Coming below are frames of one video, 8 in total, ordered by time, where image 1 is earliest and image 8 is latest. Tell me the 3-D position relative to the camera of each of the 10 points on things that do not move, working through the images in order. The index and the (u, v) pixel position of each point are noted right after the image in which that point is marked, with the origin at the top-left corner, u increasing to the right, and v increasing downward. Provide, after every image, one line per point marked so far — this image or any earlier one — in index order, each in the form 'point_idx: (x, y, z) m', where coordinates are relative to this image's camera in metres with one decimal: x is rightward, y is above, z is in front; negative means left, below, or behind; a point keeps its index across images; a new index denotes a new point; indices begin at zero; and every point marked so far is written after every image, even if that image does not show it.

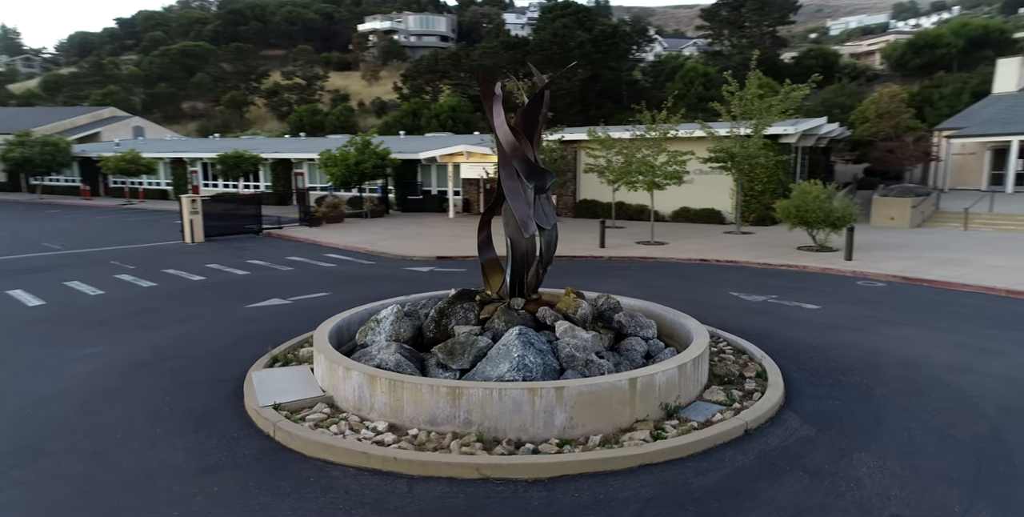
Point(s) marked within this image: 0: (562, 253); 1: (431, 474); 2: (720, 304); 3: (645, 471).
0: (+2.0, +0.2, +19.6) m
1: (-0.5, -1.3, +3.5) m
2: (+3.5, -0.8, +9.4) m
3: (+0.7, -1.3, +3.5) m
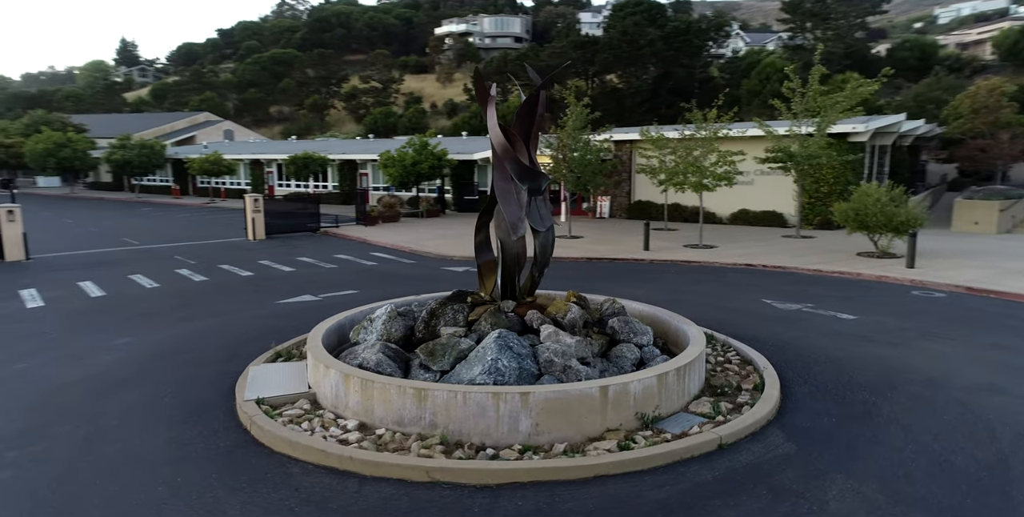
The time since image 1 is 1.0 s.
0: (+3.3, +0.1, +19.3) m
1: (-0.8, -1.3, +3.5) m
2: (+3.8, -0.8, +9.0) m
3: (+0.4, -1.4, +3.4) m
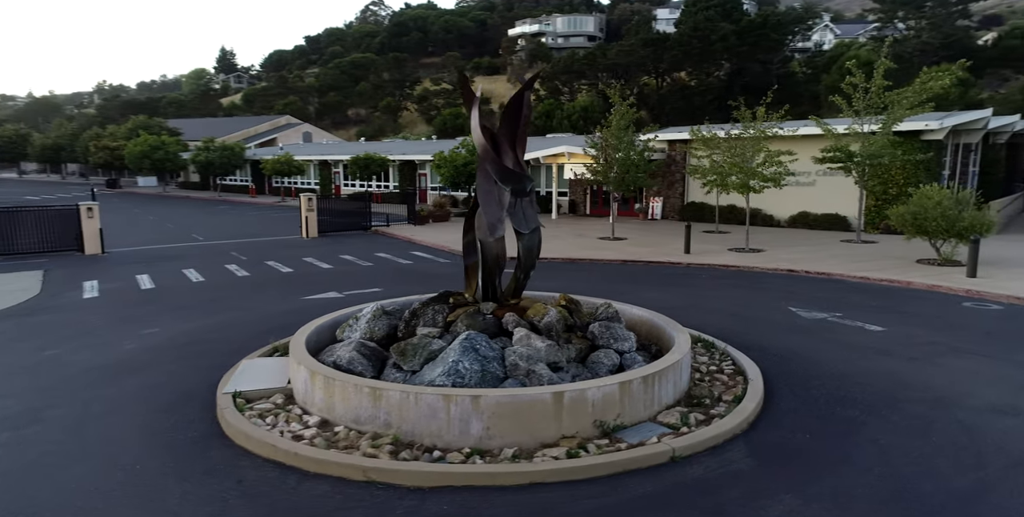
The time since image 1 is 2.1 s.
0: (+4.4, 0.0, +18.9) m
1: (-1.2, -1.3, +3.6) m
2: (+3.9, -0.9, +8.6) m
3: (0.0, -1.4, +3.3) m
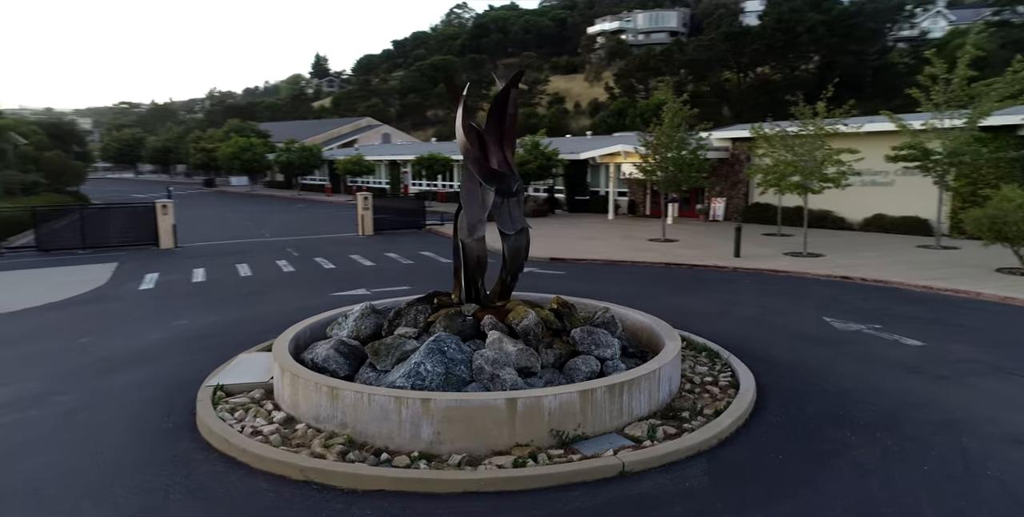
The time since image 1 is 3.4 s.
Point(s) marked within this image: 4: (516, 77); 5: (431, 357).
0: (+5.6, -0.1, +18.3) m
1: (-1.5, -1.3, +3.6) m
2: (+4.0, -1.0, +8.1) m
3: (-0.4, -1.4, +3.3) m
4: (0.0, +1.7, +5.3) m
5: (-0.6, -0.8, +4.4) m
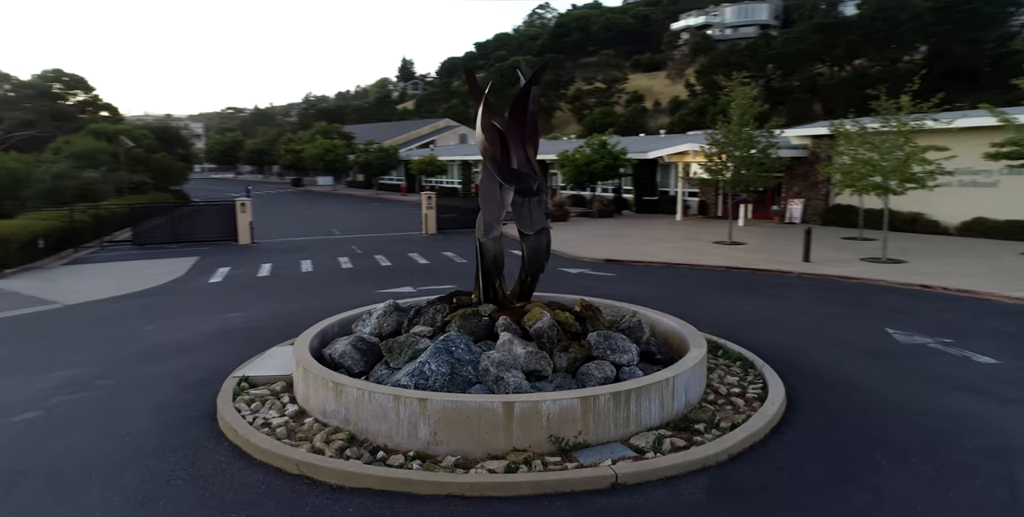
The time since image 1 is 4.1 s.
0: (+7.3, -0.2, +17.4) m
1: (-1.6, -1.3, +3.7) m
2: (+4.5, -1.1, +7.5) m
3: (-0.4, -1.4, +3.2) m
4: (+0.2, +1.7, +5.2) m
5: (-0.6, -0.8, +4.4) m
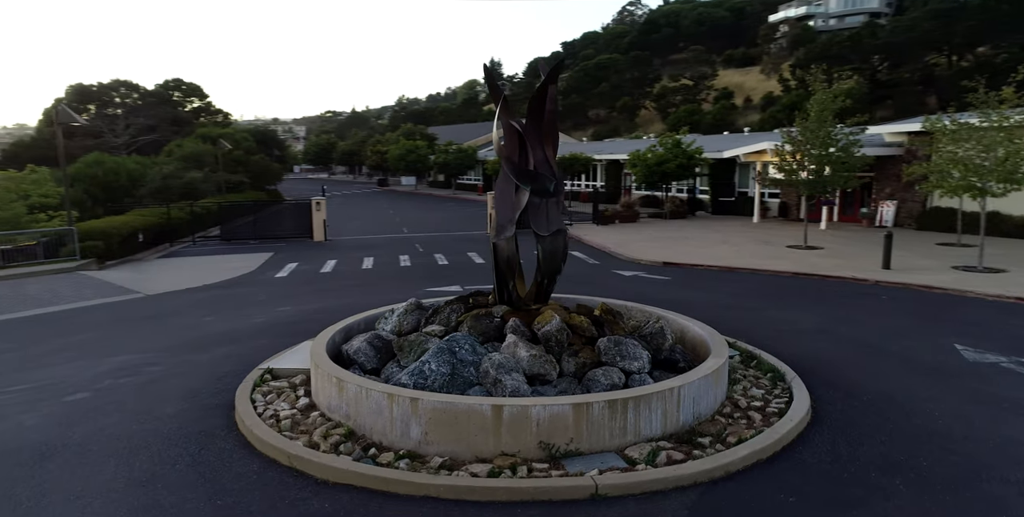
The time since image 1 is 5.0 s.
0: (+8.8, -0.3, +16.4) m
1: (-1.7, -1.3, +3.9) m
2: (+4.8, -1.2, +6.9) m
3: (-0.6, -1.4, +3.2) m
4: (+0.4, +1.6, +5.1) m
5: (-0.6, -0.8, +4.4) m
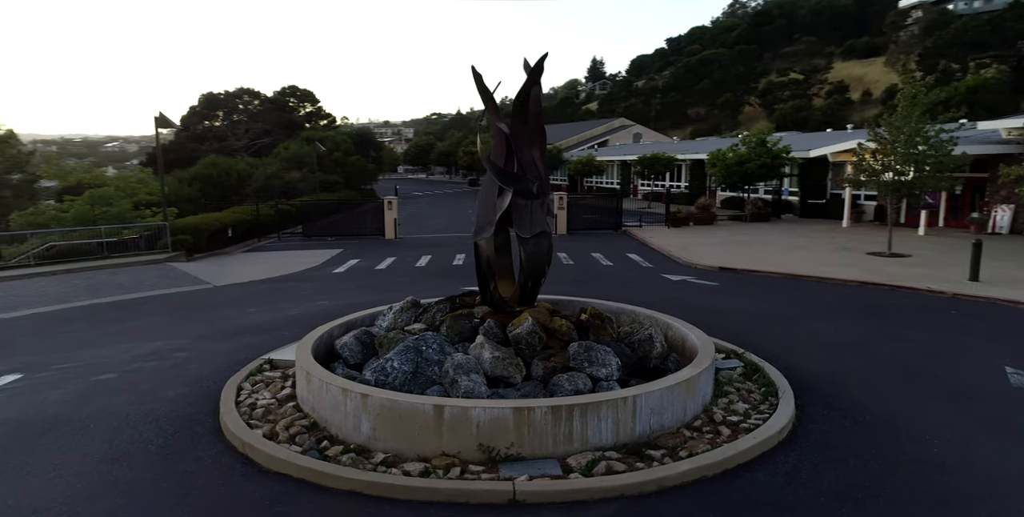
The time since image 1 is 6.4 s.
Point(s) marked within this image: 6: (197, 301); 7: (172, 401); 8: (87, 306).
0: (+10.1, -0.6, +15.1) m
1: (-2.0, -1.3, +4.1) m
2: (+4.8, -1.3, +6.2) m
3: (-1.1, -1.4, +3.4) m
4: (+0.2, +1.6, +5.1) m
5: (-0.9, -0.8, +4.5) m
6: (-6.3, -0.8, +11.4) m
7: (-2.9, -1.2, +4.9) m
8: (-8.2, -0.9, +11.1) m
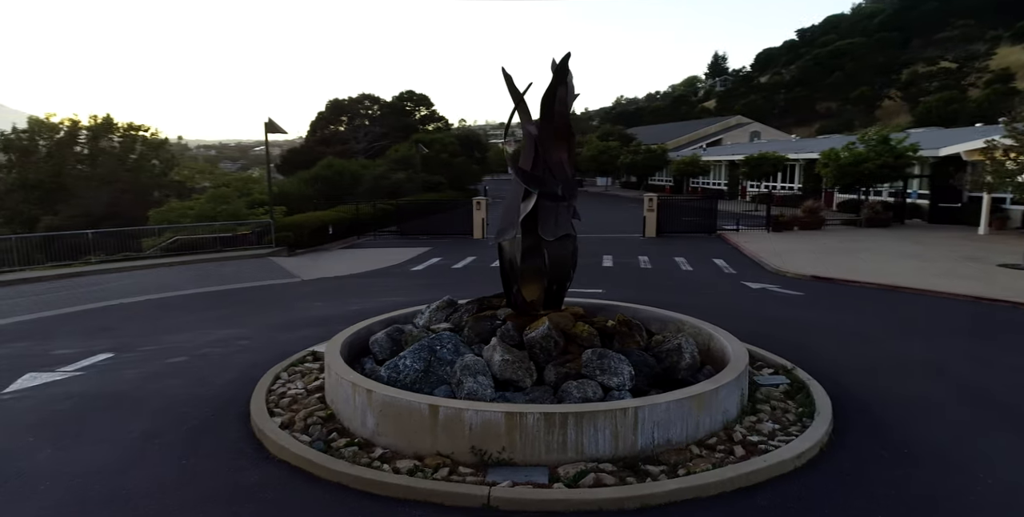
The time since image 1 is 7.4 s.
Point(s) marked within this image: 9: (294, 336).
0: (+11.8, -0.8, +13.3) m
1: (-2.0, -1.3, +4.4) m
2: (+5.1, -1.4, +5.4) m
3: (-1.2, -1.4, +3.5) m
4: (+0.4, +1.6, +5.0) m
5: (-0.8, -0.8, +4.6) m
6: (-5.0, -0.7, +12.4) m
7: (-2.7, -1.2, +5.4) m
8: (-6.9, -0.8, +12.4) m
9: (-2.8, -1.0, +7.4) m
